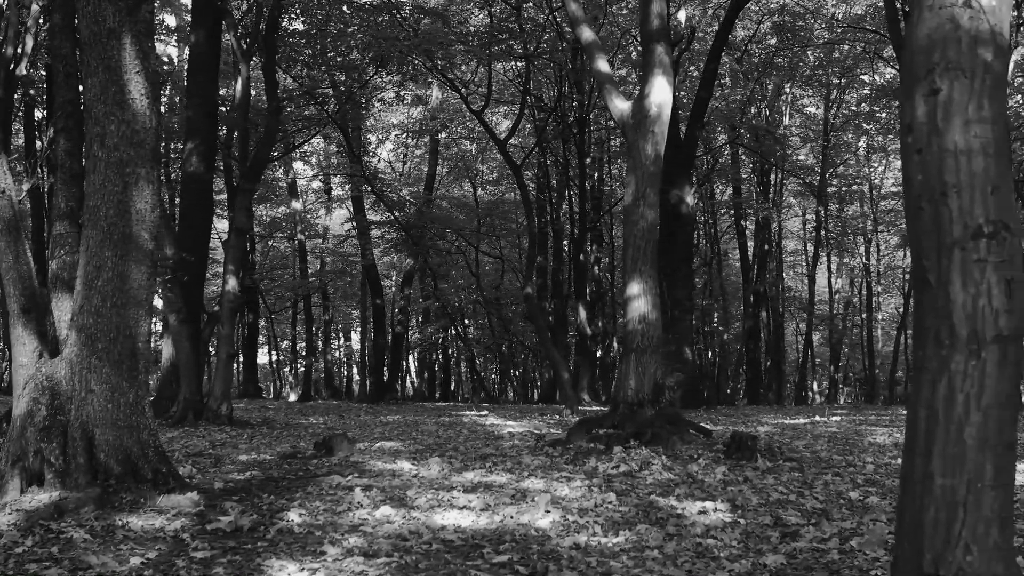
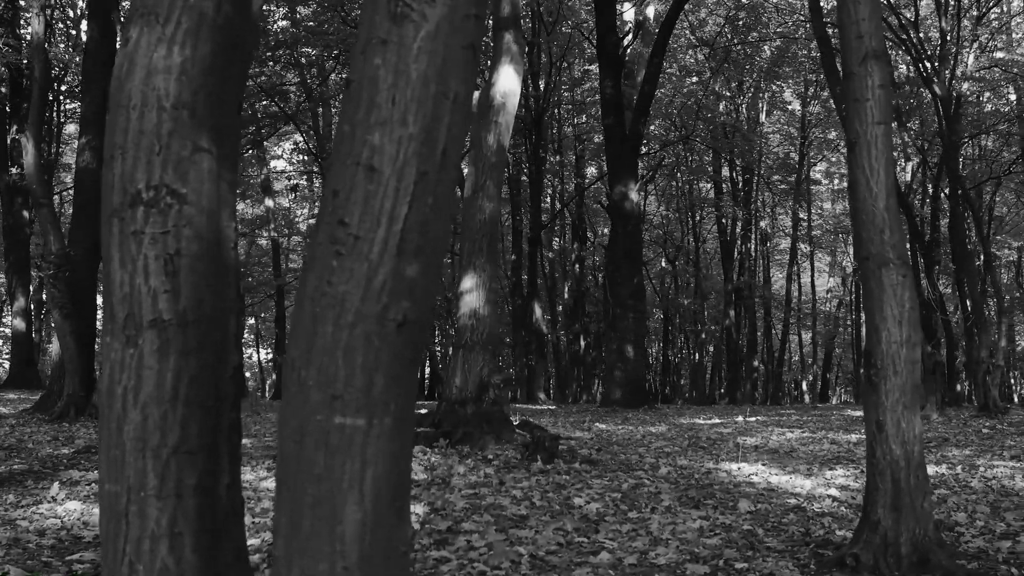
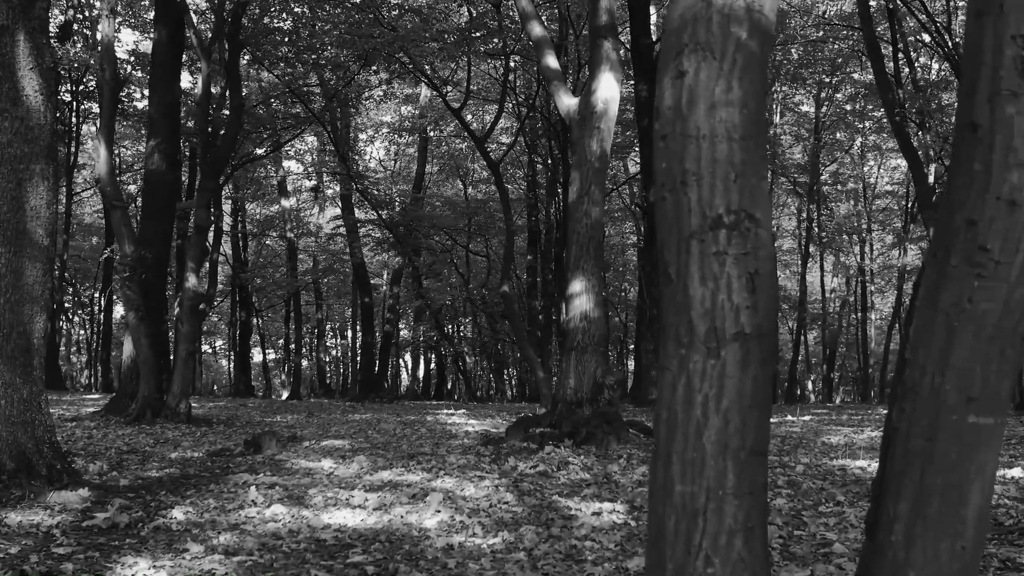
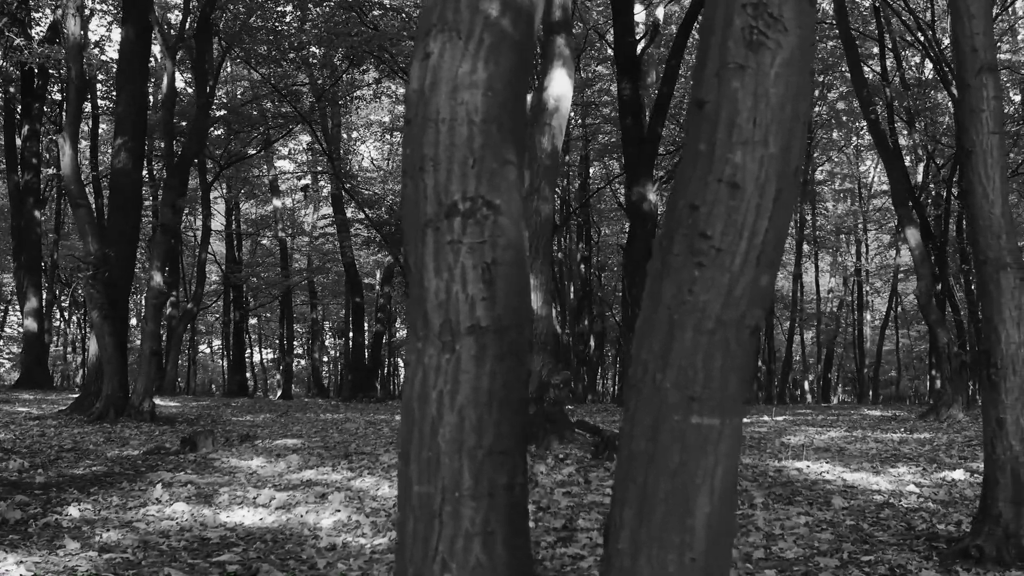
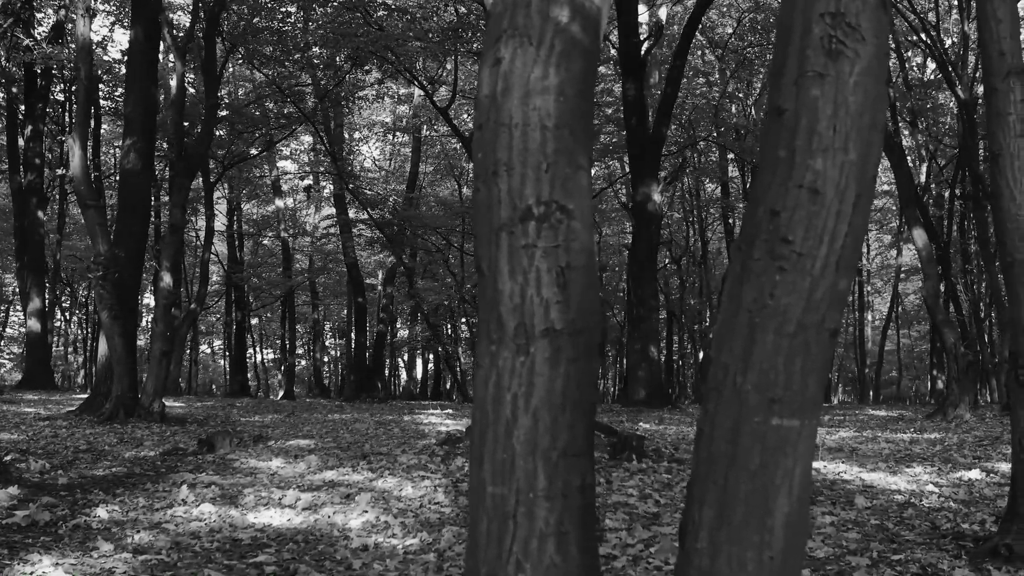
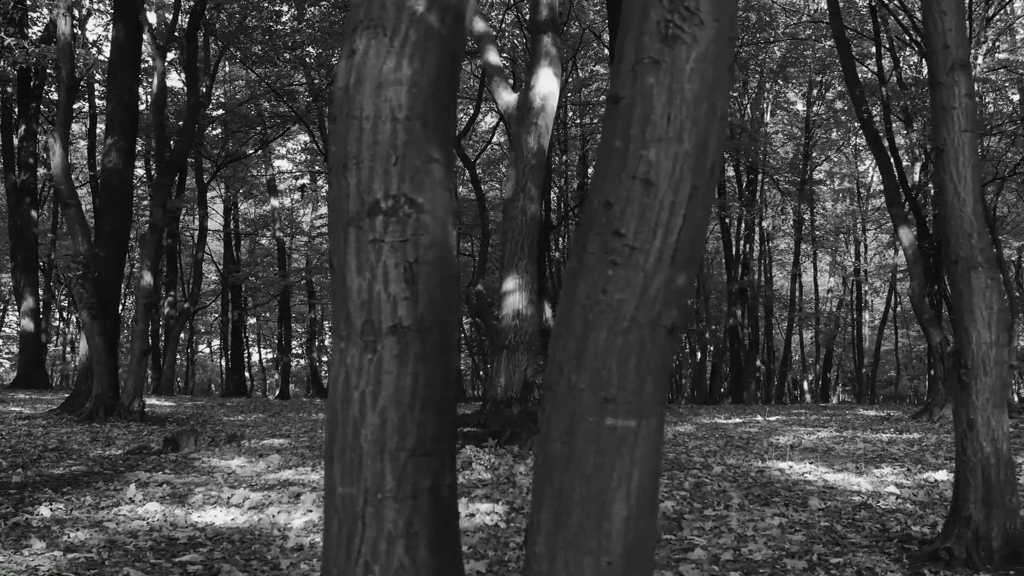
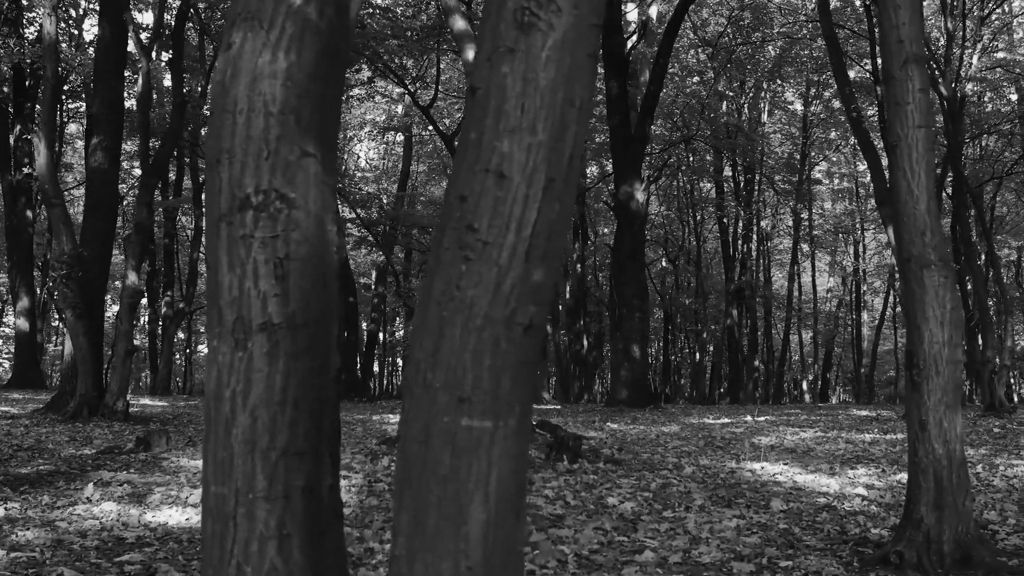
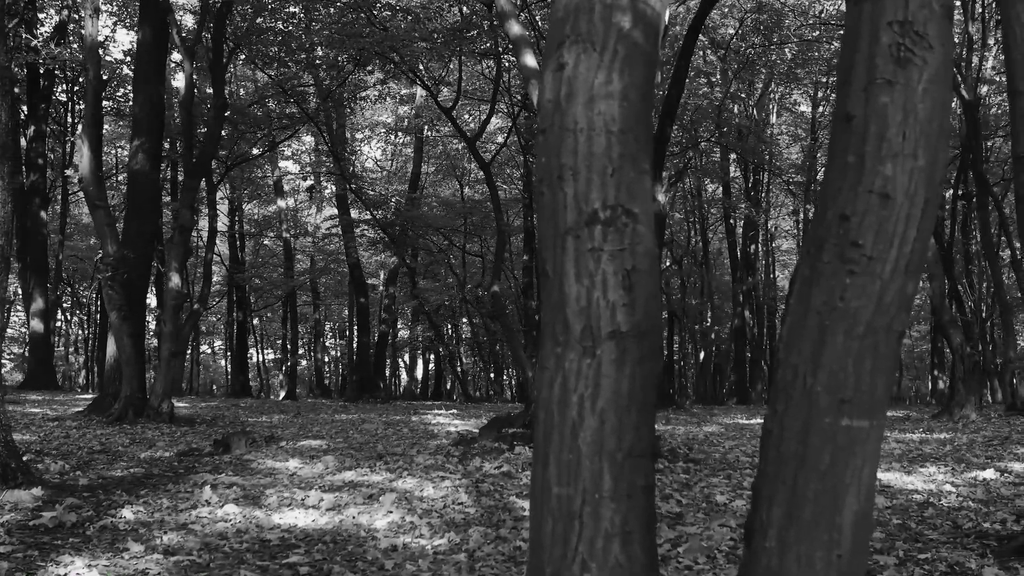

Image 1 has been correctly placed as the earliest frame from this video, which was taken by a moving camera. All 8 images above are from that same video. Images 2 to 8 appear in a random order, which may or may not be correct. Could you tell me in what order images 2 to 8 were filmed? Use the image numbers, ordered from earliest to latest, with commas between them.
3, 8, 5, 4, 6, 7, 2
